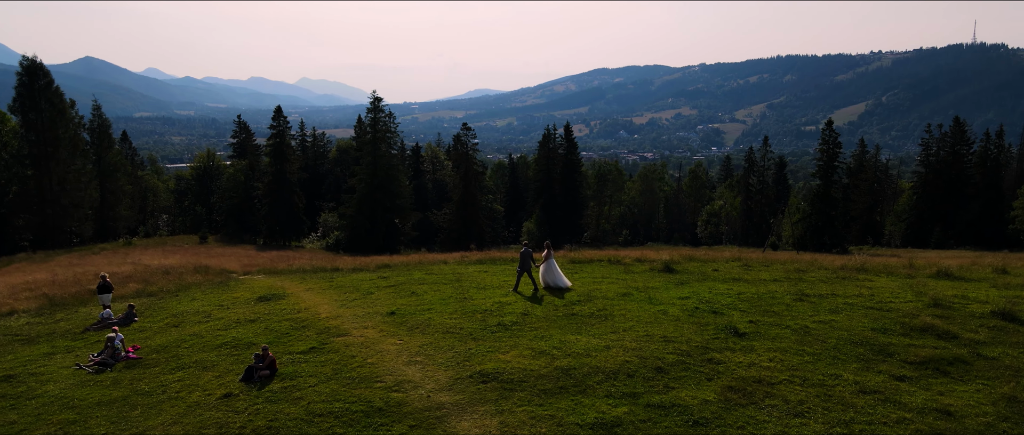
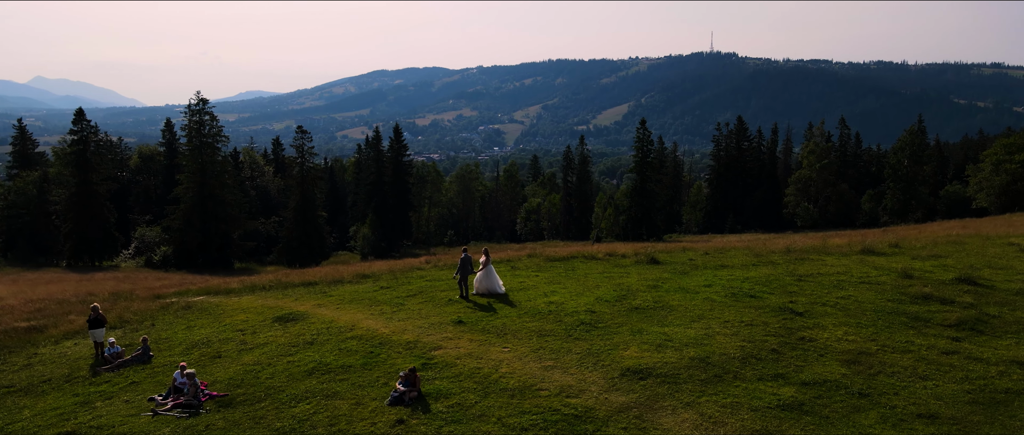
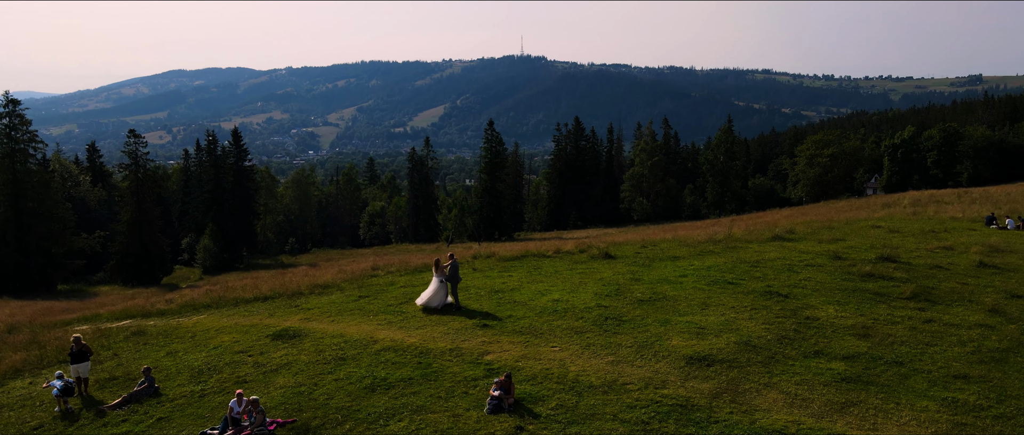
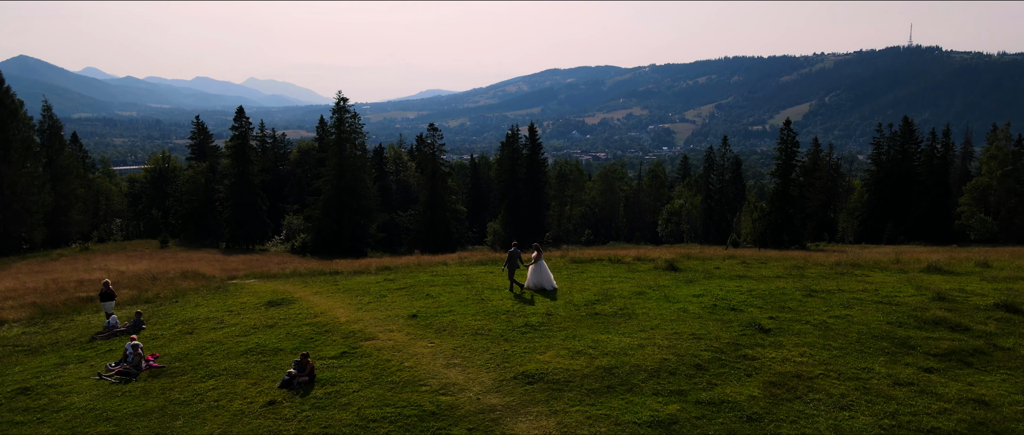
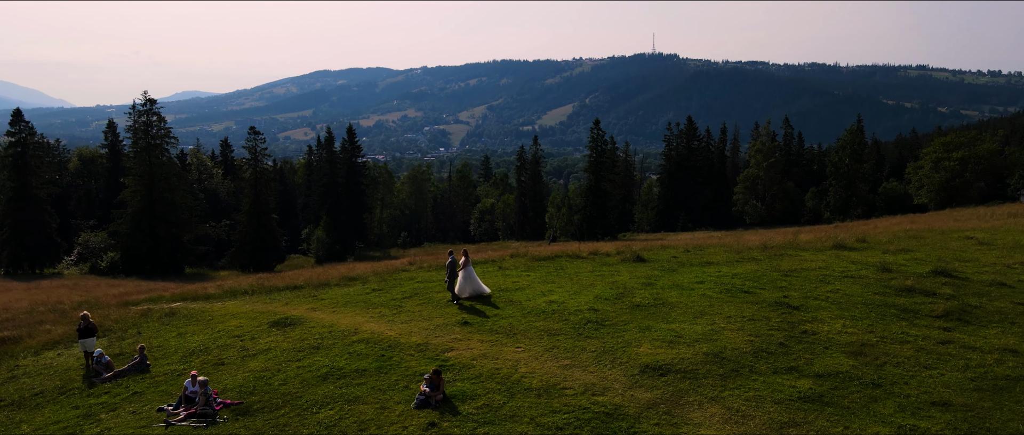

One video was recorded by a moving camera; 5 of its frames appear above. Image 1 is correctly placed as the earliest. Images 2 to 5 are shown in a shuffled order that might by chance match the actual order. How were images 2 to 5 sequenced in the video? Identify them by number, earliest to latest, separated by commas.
4, 2, 5, 3
